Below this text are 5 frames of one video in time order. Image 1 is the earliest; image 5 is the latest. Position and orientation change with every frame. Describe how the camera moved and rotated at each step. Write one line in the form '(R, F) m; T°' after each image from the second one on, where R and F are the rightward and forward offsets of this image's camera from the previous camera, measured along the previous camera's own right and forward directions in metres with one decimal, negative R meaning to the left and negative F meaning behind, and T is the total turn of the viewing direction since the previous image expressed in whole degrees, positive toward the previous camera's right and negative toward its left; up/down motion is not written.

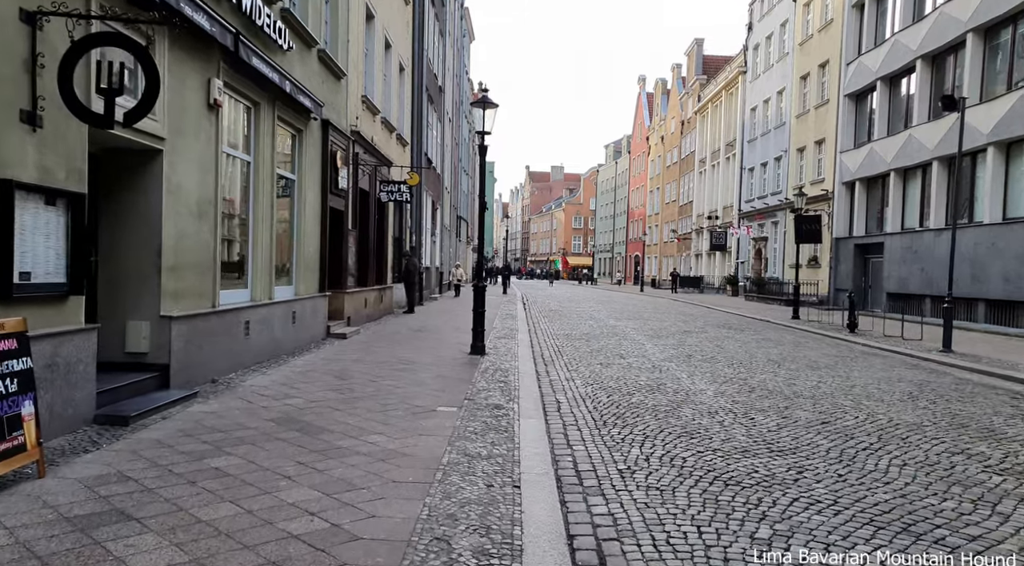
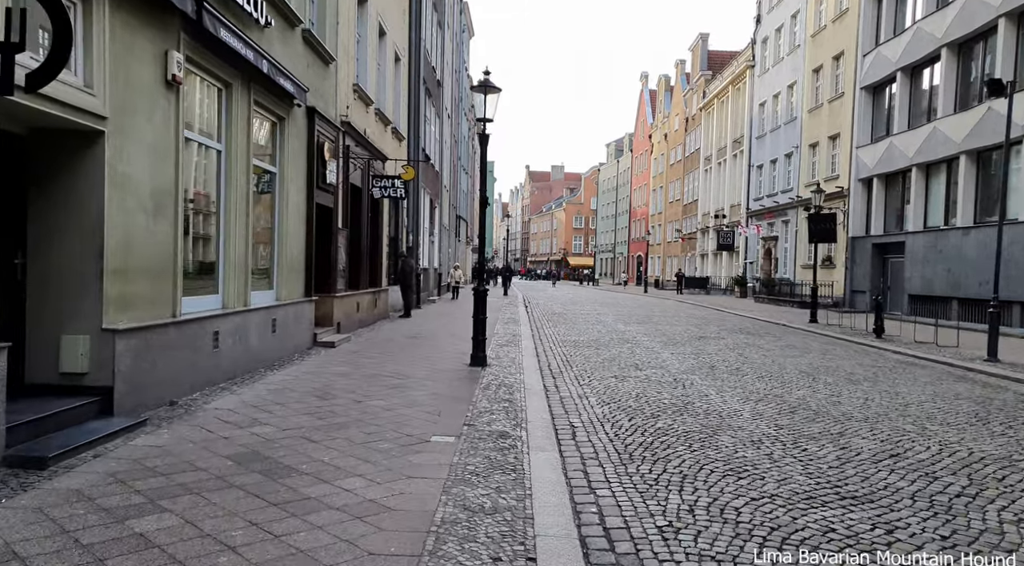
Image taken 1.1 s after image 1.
(-0.1, +1.1) m; 0°
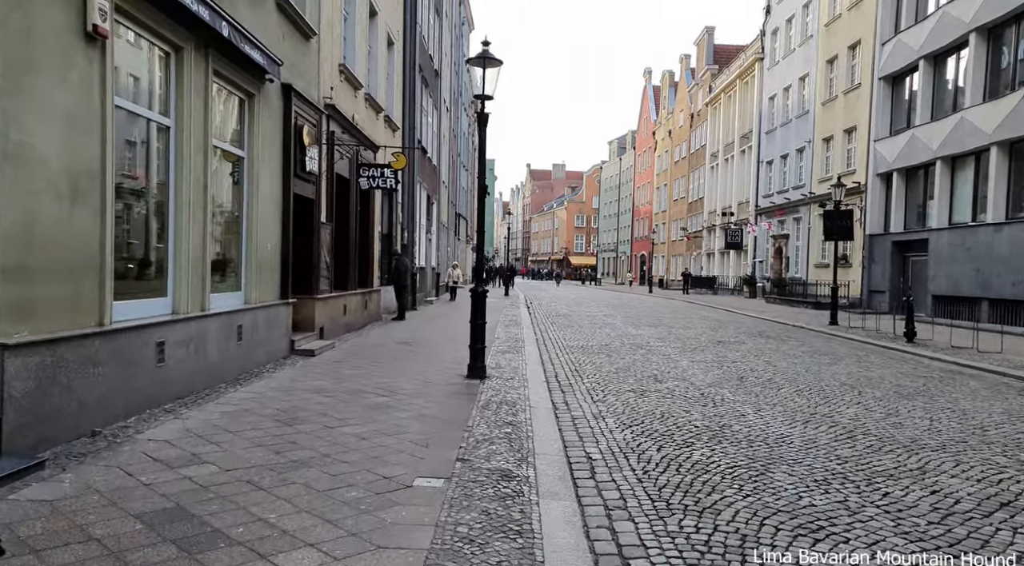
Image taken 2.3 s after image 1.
(0.0, +1.3) m; 0°
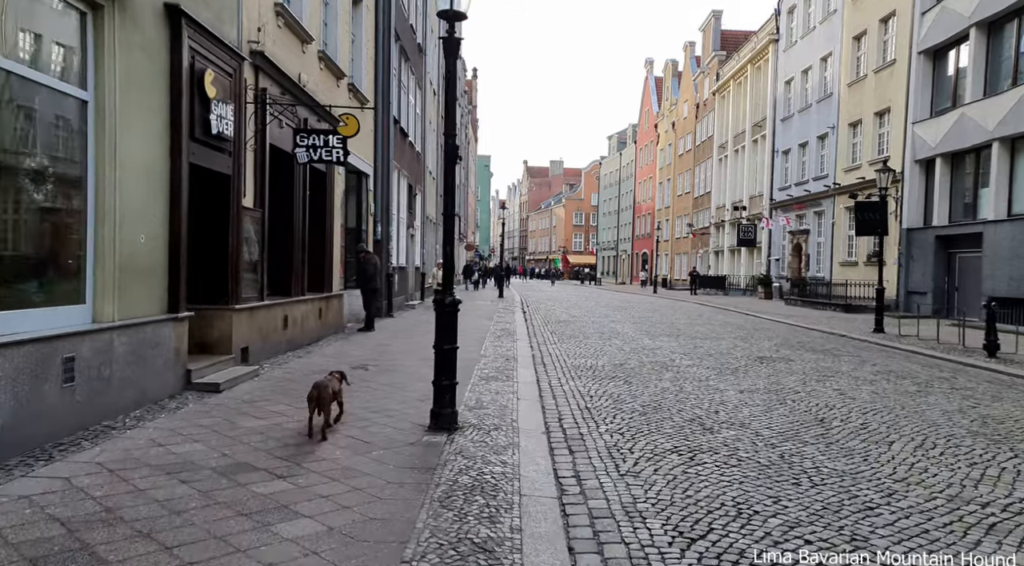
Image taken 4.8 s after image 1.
(+0.1, +2.9) m; 0°
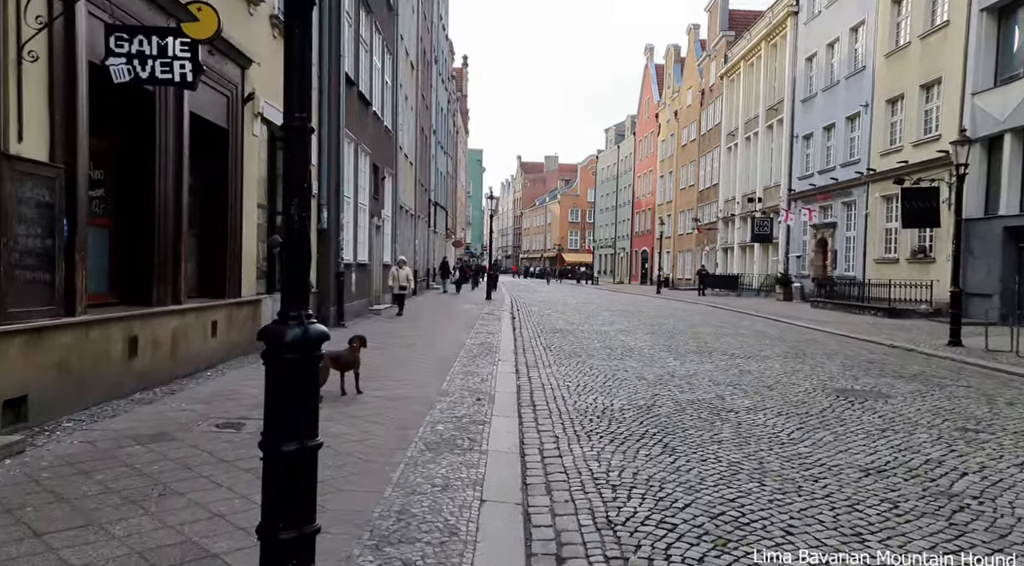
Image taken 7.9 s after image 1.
(+0.2, +3.6) m; 0°
